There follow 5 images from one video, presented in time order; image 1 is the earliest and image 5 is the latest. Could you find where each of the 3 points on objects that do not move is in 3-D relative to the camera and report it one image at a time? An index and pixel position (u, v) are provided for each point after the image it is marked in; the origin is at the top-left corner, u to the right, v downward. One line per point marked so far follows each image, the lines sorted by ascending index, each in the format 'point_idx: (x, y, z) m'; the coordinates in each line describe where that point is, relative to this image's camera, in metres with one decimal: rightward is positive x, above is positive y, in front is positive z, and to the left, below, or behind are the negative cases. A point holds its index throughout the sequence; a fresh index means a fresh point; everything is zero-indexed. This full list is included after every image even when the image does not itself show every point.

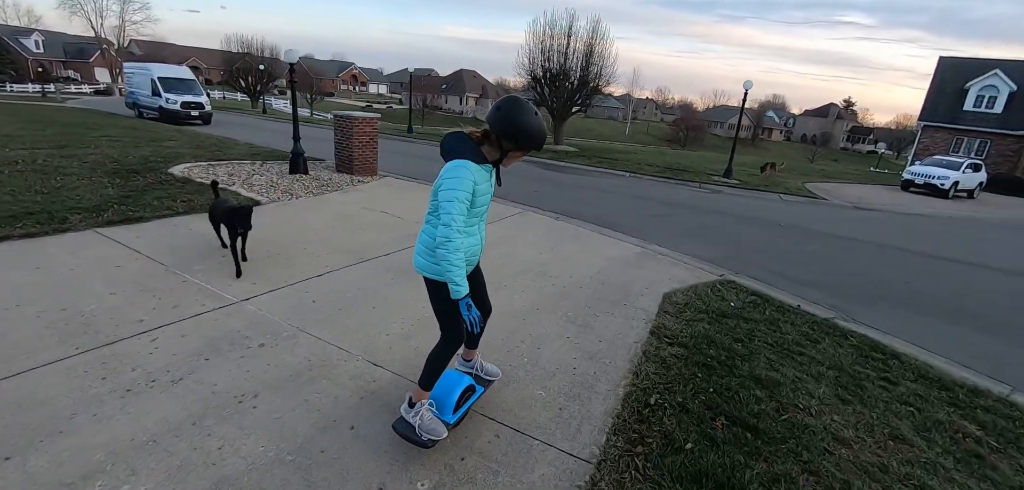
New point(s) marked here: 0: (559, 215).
0: (+0.9, +0.6, +9.2) m
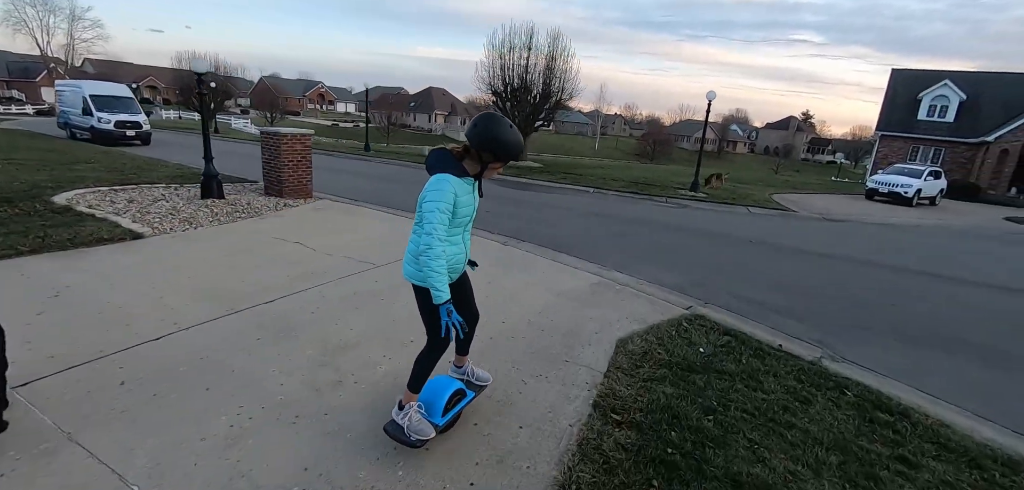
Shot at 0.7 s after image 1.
0: (0.0, +0.1, +8.2) m
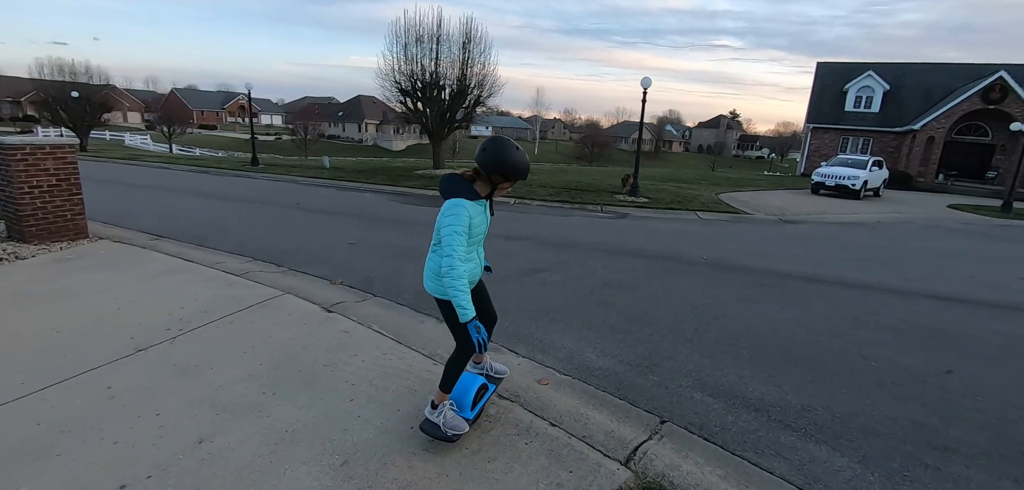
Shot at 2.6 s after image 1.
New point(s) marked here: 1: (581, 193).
0: (-1.7, -0.5, +5.2) m
1: (+2.0, +1.5, +13.8) m
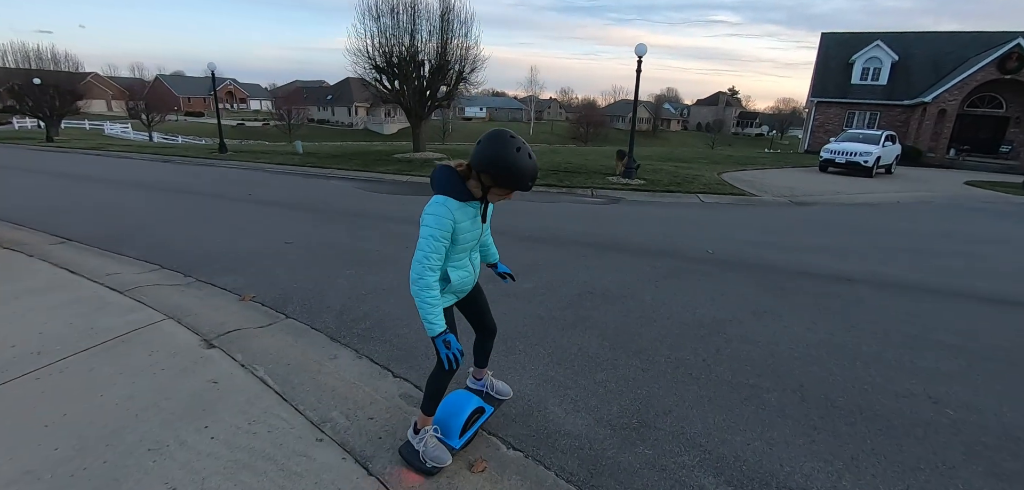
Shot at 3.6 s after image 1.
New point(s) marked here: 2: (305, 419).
0: (-2.1, -0.5, +4.1) m
1: (+1.5, +1.8, +12.6) m
2: (-1.1, -0.9, +2.6) m
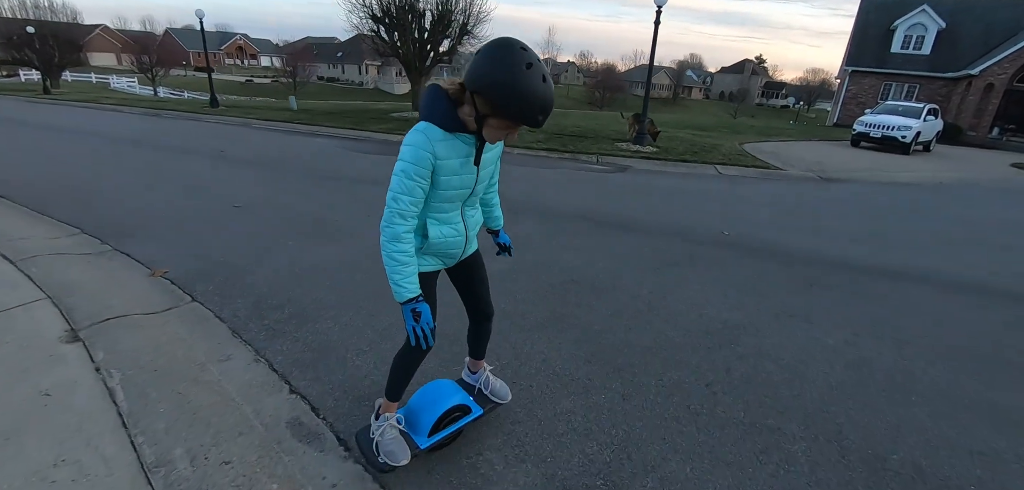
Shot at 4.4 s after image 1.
0: (-2.3, -0.3, +3.4) m
1: (+1.6, +2.5, +11.6) m
2: (-1.4, -0.8, +1.9) m
